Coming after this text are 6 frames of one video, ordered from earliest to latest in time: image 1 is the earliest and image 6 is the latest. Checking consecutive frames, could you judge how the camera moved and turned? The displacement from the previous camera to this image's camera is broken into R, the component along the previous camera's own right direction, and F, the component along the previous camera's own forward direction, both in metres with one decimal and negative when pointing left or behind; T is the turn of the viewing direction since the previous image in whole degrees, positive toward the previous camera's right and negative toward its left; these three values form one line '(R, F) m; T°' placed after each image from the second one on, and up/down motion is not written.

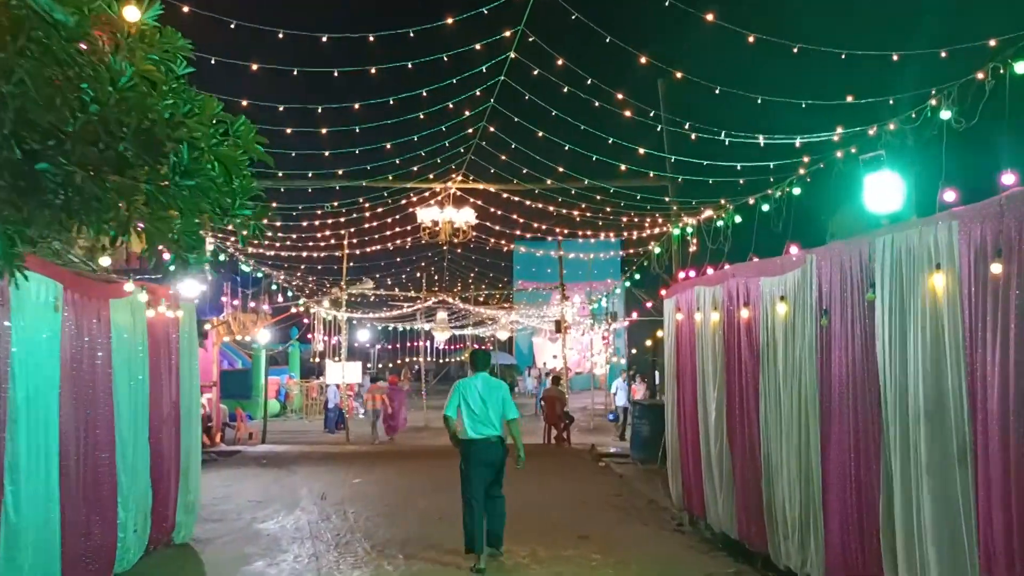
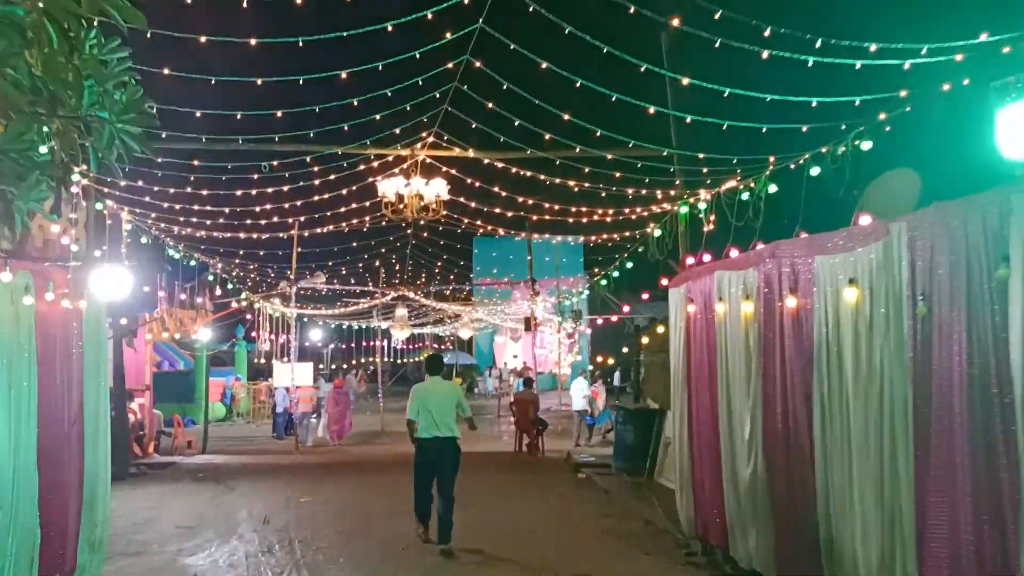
(-0.2, +1.6) m; +3°
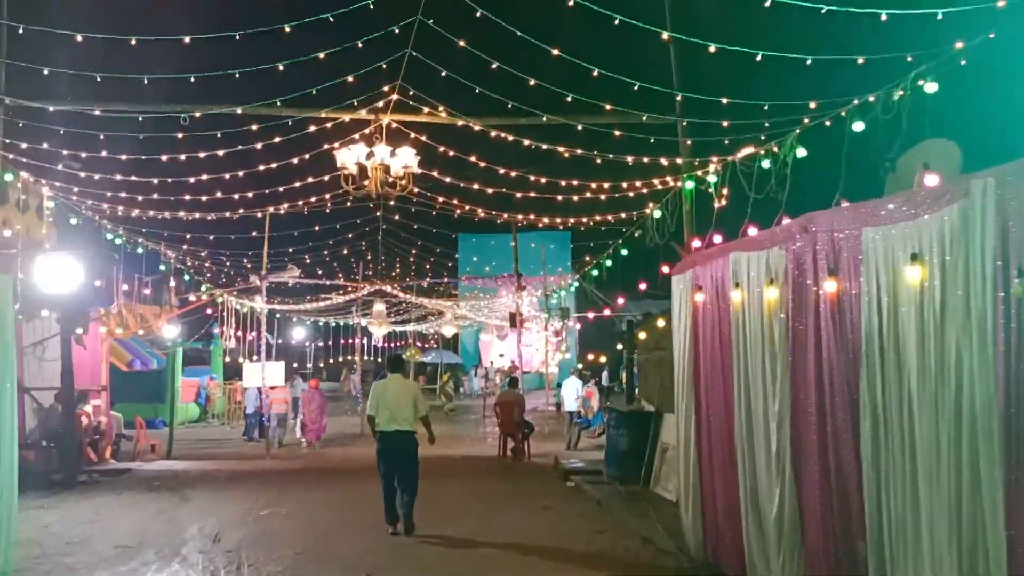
(+0.1, +1.1) m; +1°
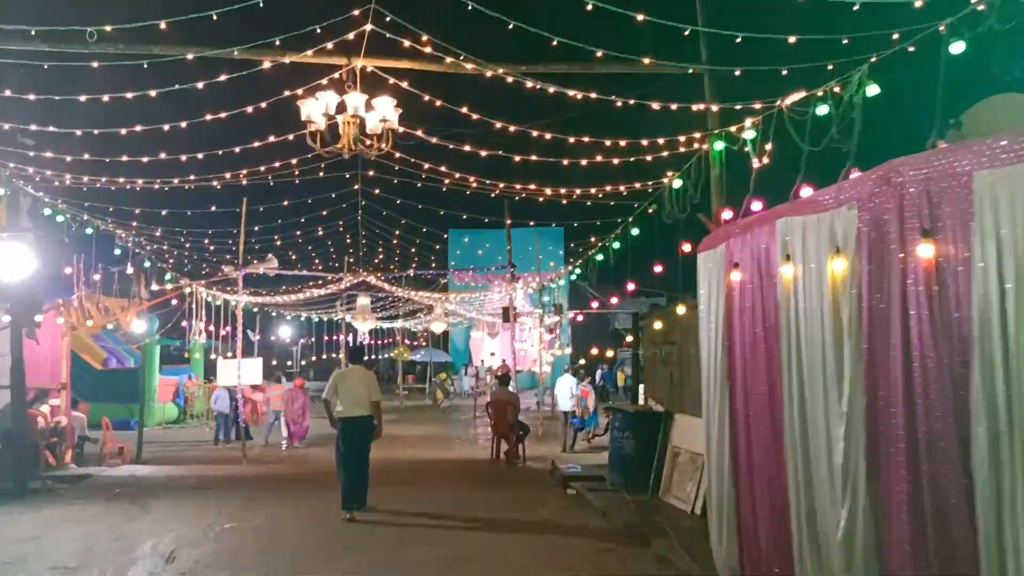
(-0.1, +1.1) m; +1°
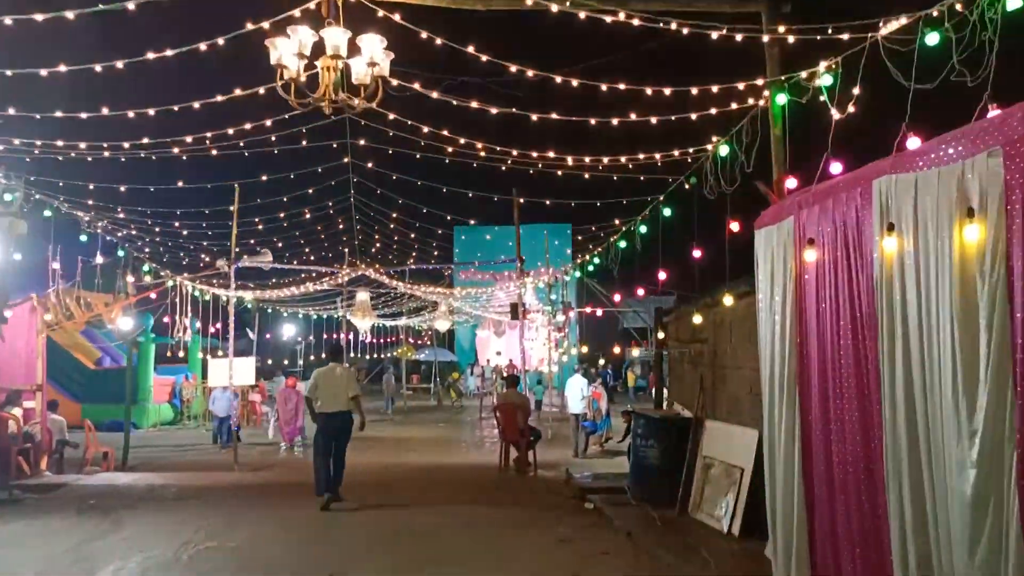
(-0.1, +1.1) m; 0°
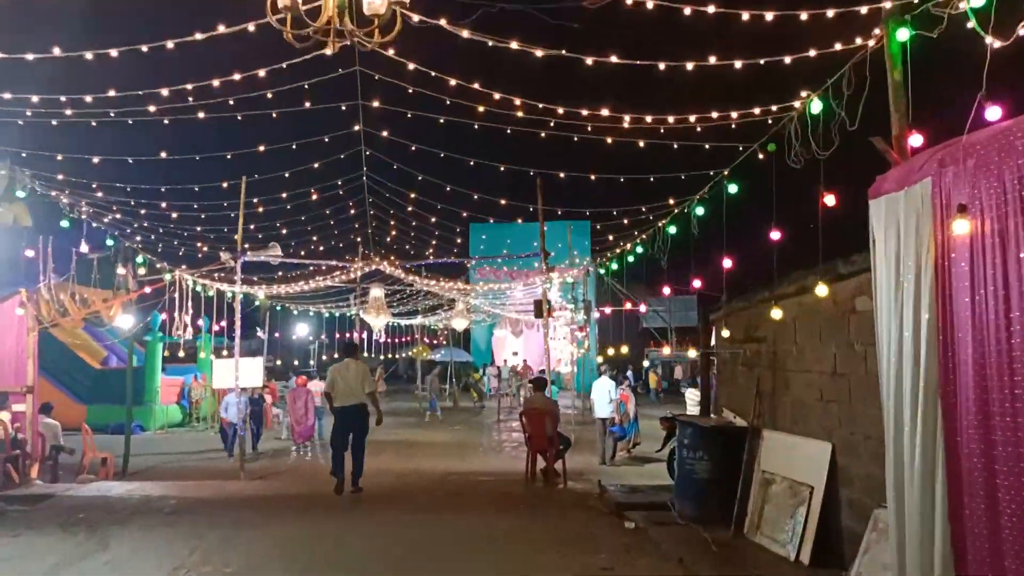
(-0.2, +1.0) m; -1°
